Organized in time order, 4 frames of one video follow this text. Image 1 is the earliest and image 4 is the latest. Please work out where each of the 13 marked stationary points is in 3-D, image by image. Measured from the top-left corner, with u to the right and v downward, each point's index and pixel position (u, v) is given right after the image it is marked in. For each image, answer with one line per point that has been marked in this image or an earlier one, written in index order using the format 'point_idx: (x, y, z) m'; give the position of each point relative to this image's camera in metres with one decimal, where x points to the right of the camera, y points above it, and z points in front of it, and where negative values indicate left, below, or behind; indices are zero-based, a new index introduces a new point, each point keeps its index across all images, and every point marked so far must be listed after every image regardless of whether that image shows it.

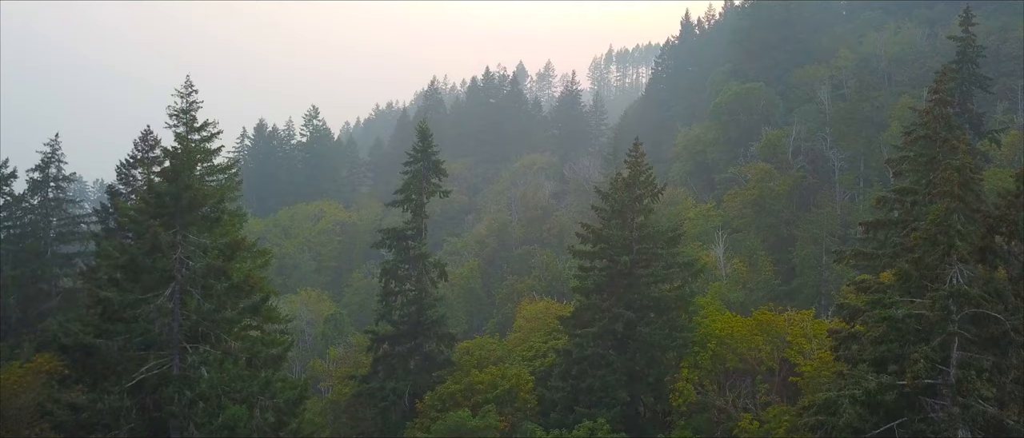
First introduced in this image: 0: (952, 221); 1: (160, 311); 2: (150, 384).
0: (+8.2, -0.1, +11.9) m
1: (-6.6, -1.7, +12.0) m
2: (-6.9, -3.2, +12.3) m
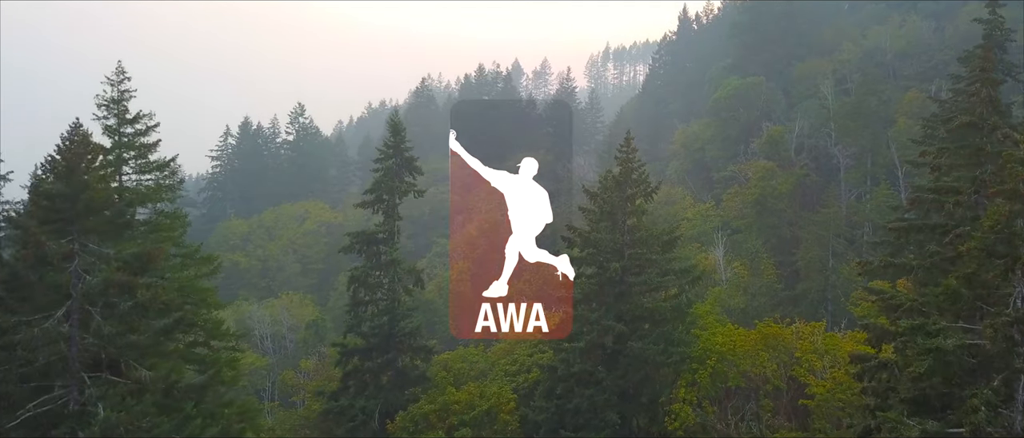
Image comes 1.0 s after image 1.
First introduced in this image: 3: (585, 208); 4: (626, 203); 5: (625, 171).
0: (+7.6, -0.1, +9.9) m
1: (-7.2, -1.8, +10.0) m
2: (-7.5, -3.2, +10.3) m
3: (+2.2, +0.3, +19.7) m
4: (+3.3, +0.4, +19.1) m
5: (+3.4, +1.4, +19.2) m
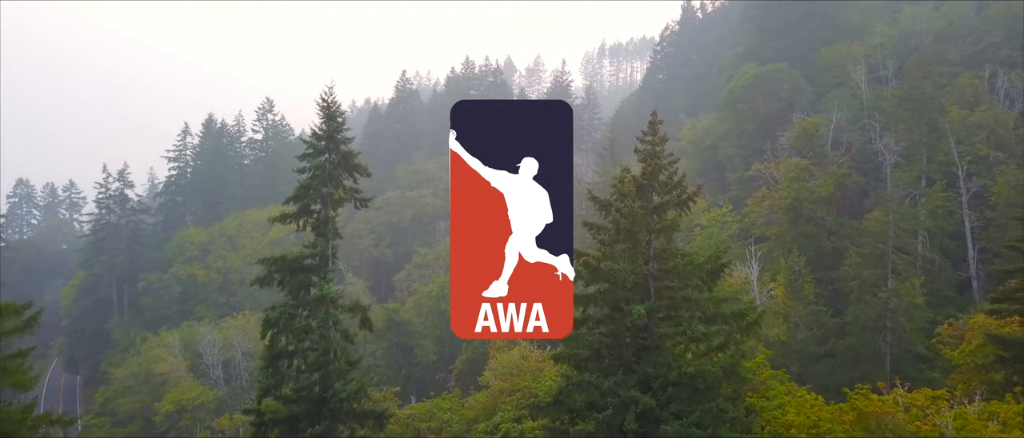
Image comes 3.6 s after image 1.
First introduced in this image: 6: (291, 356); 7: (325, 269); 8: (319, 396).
0: (+7.1, -0.5, +4.0) m
1: (-7.6, -2.3, +4.0) m
2: (-7.9, -3.7, +4.3) m
3: (+1.7, -0.1, +13.8) m
4: (+2.8, 0.0, +13.1) m
5: (+2.8, +1.0, +13.3) m
6: (-5.4, -3.3, +15.8) m
7: (-4.6, -1.2, +15.9) m
8: (-4.6, -4.2, +15.6) m
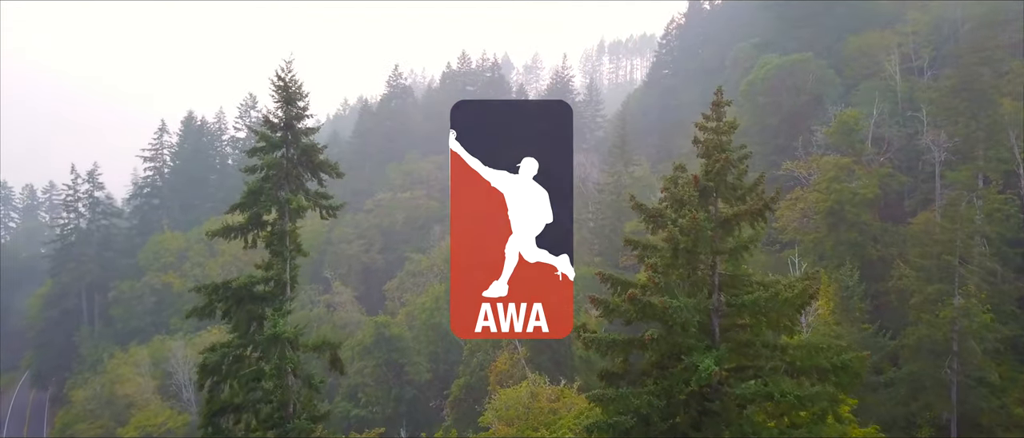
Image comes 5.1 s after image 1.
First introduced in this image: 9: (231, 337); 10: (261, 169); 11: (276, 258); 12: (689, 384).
0: (+7.4, -0.7, +0.5) m
1: (-7.3, -2.5, +0.4) m
2: (-7.6, -4.0, +0.7) m
3: (+1.9, -0.3, +10.3) m
4: (+3.1, -0.2, +9.6) m
5: (+3.1, +0.8, +9.7) m
6: (-5.2, -3.6, +12.2) m
7: (-4.4, -1.5, +12.3) m
8: (-4.4, -4.5, +12.0) m
9: (-5.4, -2.3, +12.5) m
10: (-4.8, +0.9, +12.3) m
11: (-4.5, -0.8, +12.3) m
12: (+2.5, -2.3, +9.3) m
